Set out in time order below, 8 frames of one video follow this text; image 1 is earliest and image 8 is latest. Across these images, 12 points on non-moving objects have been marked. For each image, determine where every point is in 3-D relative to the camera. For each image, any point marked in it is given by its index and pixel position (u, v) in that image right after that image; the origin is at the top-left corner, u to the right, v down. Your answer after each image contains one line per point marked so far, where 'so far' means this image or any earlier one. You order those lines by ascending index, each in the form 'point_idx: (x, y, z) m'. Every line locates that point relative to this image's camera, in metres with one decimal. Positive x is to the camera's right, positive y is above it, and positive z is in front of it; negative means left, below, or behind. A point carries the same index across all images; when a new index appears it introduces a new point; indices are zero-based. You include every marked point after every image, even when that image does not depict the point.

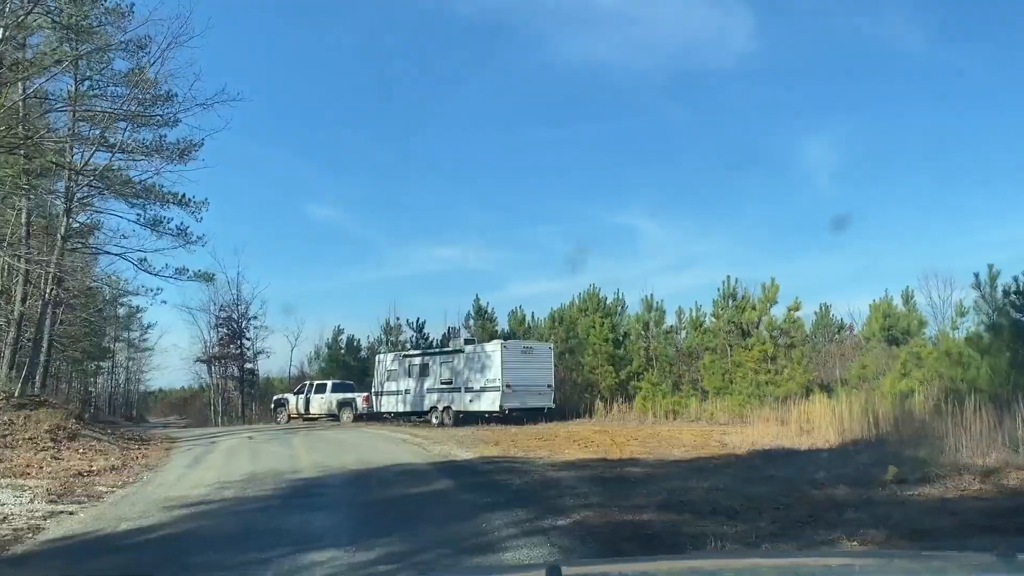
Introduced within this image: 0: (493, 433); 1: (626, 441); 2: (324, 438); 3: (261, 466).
0: (-0.5, -3.6, +19.5) m
1: (+2.4, -3.3, +16.8) m
2: (-4.3, -3.4, +18.0) m
3: (-4.0, -2.8, +12.6) m
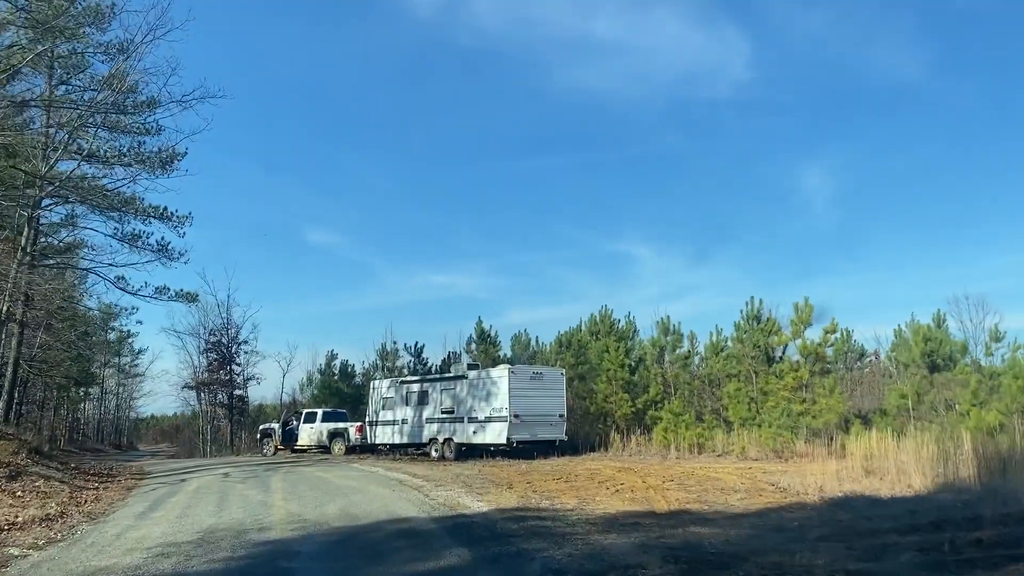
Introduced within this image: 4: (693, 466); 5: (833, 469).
0: (-0.2, -4.0, +17.1) m
1: (+2.7, -3.6, +14.5) m
2: (-4.0, -3.8, +15.6) m
3: (-3.7, -3.0, +10.2) m
4: (+4.3, -4.3, +18.9) m
5: (+6.2, -3.5, +15.2) m
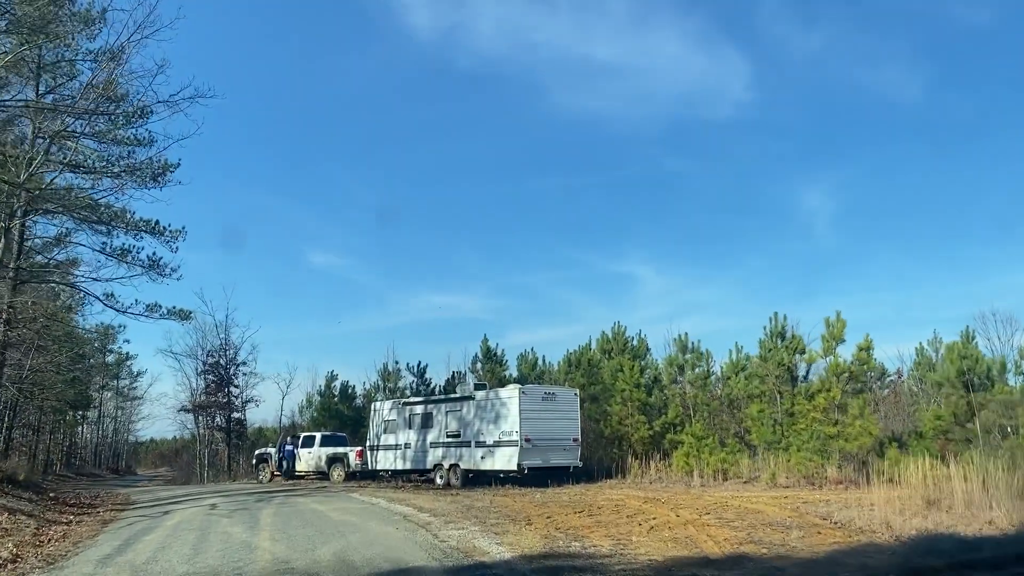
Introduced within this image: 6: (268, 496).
0: (+0.1, -4.2, +15.5) m
1: (+3.0, -3.7, +12.9) m
2: (-3.7, -4.0, +14.1) m
3: (-3.4, -3.0, +8.7) m
4: (+4.6, -4.6, +17.3) m
5: (+6.5, -3.6, +13.6) m
6: (-5.5, -4.7, +17.7) m
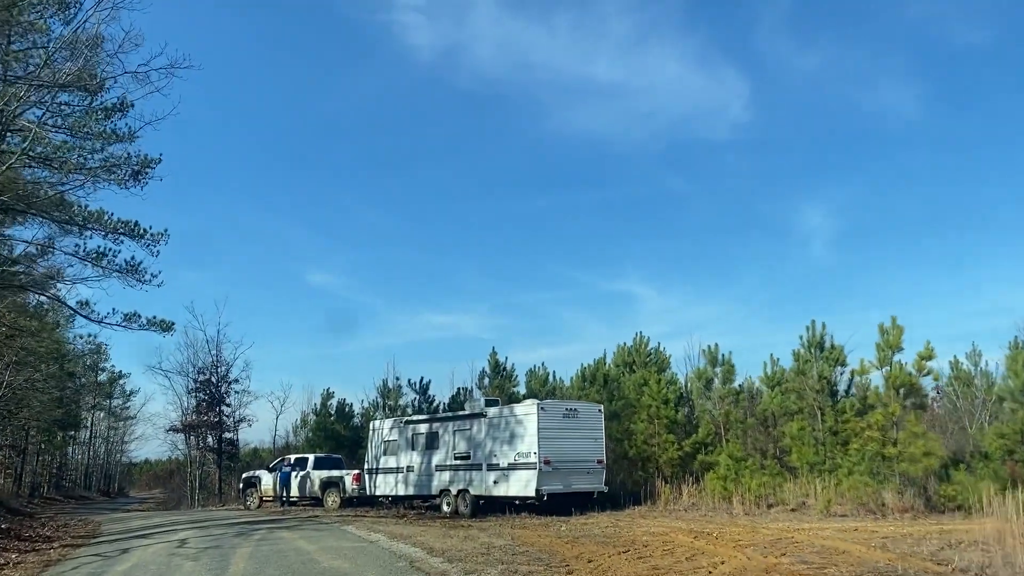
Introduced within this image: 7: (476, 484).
0: (+0.5, -4.2, +13.0) m
1: (+3.4, -3.6, +10.4) m
2: (-3.3, -3.9, +11.6) m
3: (-3.0, -2.8, +6.2) m
4: (+5.1, -4.5, +14.8) m
5: (+6.9, -3.5, +11.1) m
6: (-5.1, -4.6, +15.2) m
7: (-0.9, -4.9, +19.9) m
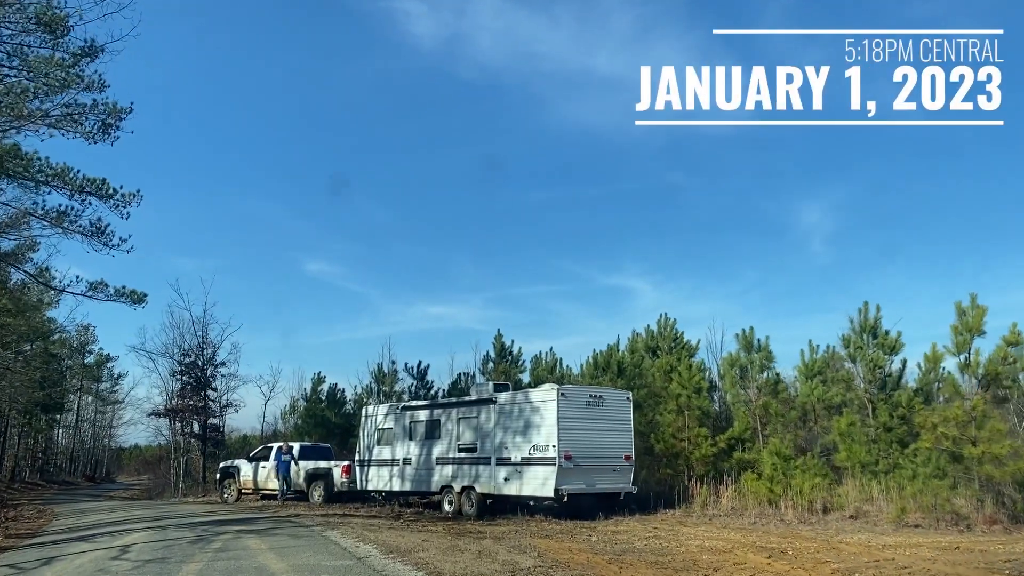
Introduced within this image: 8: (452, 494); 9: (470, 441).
0: (+0.8, -3.5, +10.3) m
1: (+3.7, -3.0, +7.7) m
2: (-3.0, -3.1, +8.9) m
3: (-2.6, -2.1, +3.5) m
4: (+5.4, -3.9, +12.1) m
5: (+7.2, -3.0, +8.5) m
6: (-4.7, -3.9, +12.4) m
7: (-0.6, -4.2, +17.1) m
8: (-1.4, -4.7, +17.9) m
9: (-0.9, -3.4, +17.6) m
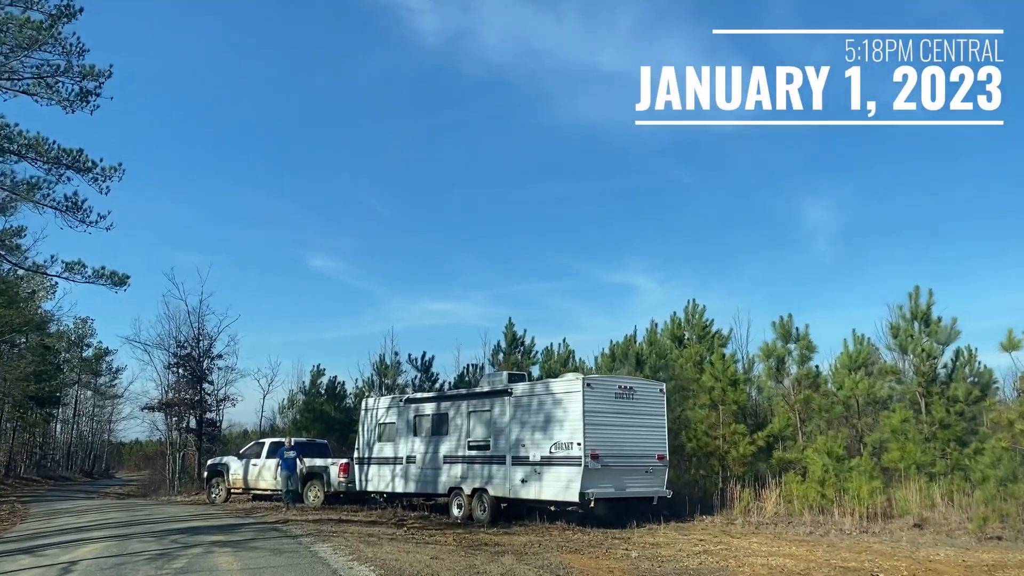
0: (+1.1, -3.1, +8.4) m
1: (+4.1, -2.6, +5.7) m
2: (-2.7, -2.7, +6.9) m
3: (-2.3, -1.7, +1.5) m
4: (+5.7, -3.5, +10.2) m
5: (+7.5, -2.6, +6.5) m
6: (-4.4, -3.4, +10.5) m
7: (-0.3, -3.7, +15.2) m
8: (-1.0, -4.2, +15.9) m
9: (-0.6, -3.0, +15.7) m
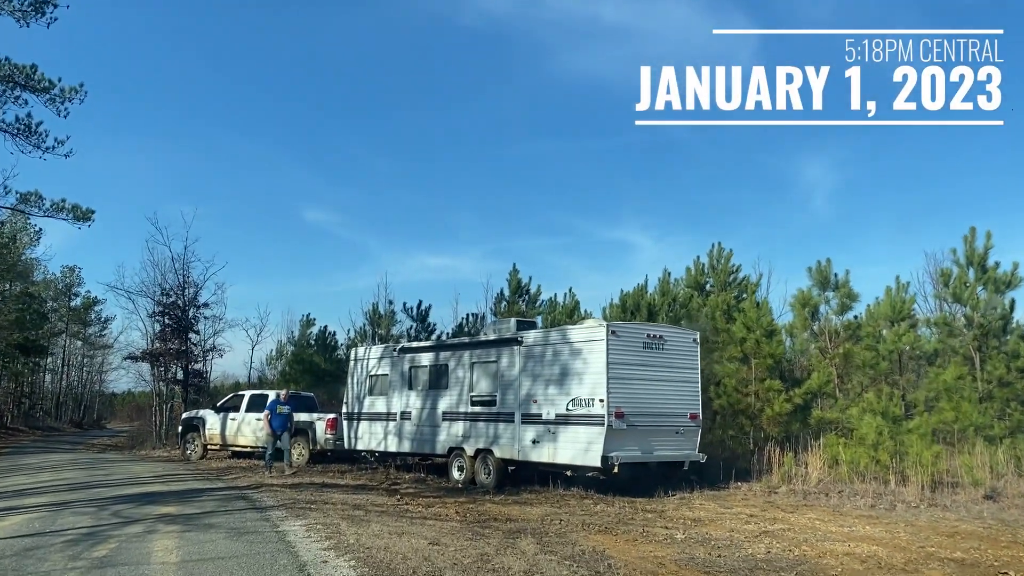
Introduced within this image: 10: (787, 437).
0: (+1.4, -2.3, +6.4) m
1: (+4.3, -2.1, +3.8) m
2: (-2.5, -2.0, +4.9) m
3: (-2.1, -1.3, -0.6) m
4: (+5.9, -2.7, +8.2) m
5: (+7.8, -2.0, +4.5) m
6: (-4.2, -2.5, +8.5) m
7: (-0.1, -2.6, +13.2) m
8: (-0.9, -3.0, +14.0) m
9: (-0.4, -1.8, +13.7) m
10: (+5.6, -3.0, +16.0) m
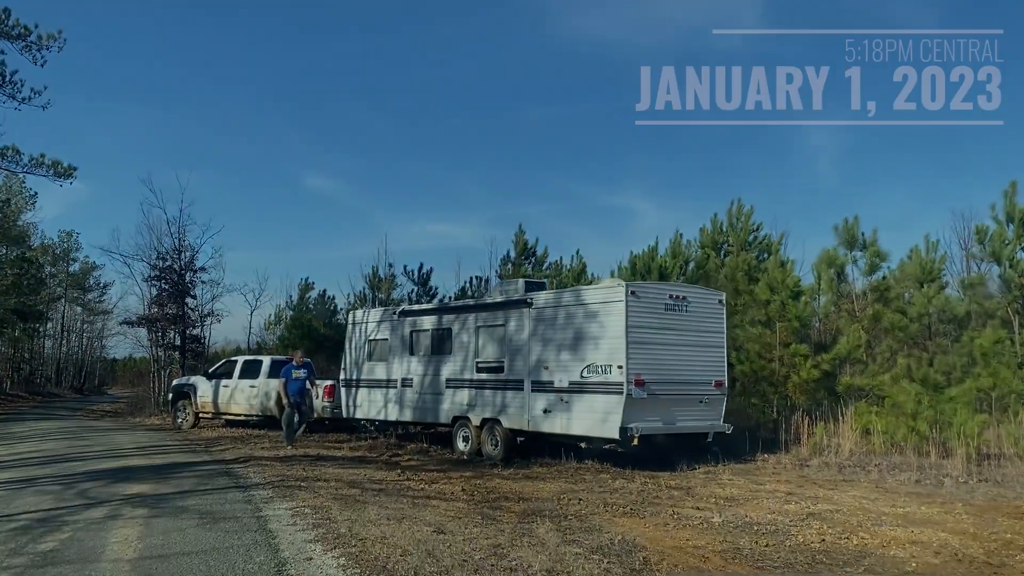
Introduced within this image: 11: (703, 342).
0: (+1.5, -2.0, +5.4) m
1: (+4.4, -1.8, +2.8) m
2: (-2.3, -1.7, +3.9) m
3: (-1.9, -1.3, -1.6) m
4: (+6.0, -2.3, +7.3) m
5: (+7.9, -1.7, +3.5) m
6: (-4.1, -2.0, +7.5) m
7: (0.0, -1.9, +12.3) m
8: (-0.7, -2.3, +13.0) m
9: (-0.3, -1.1, +12.7) m
10: (+5.8, -2.2, +15.0) m
11: (+2.9, -0.8, +12.0) m
